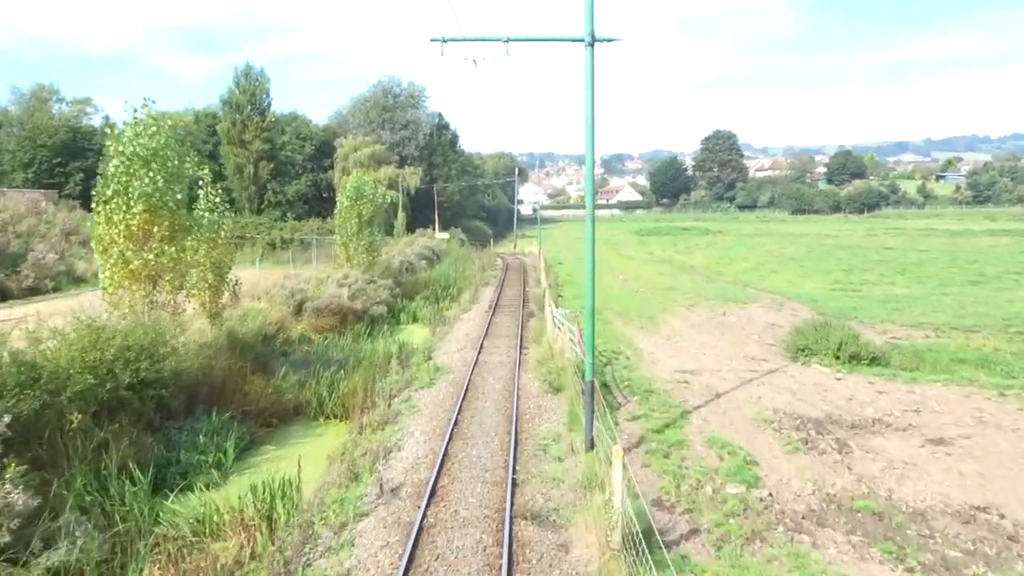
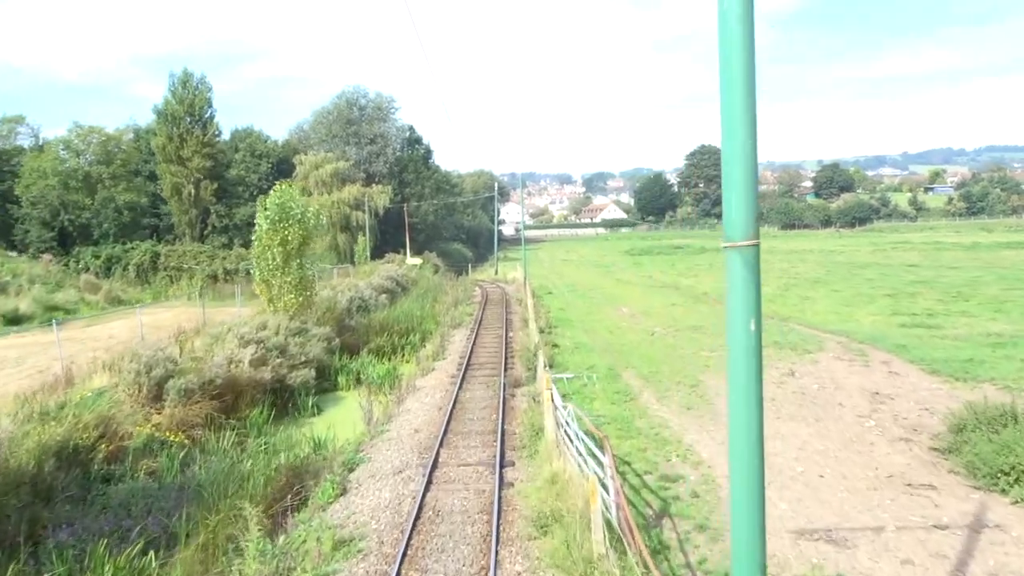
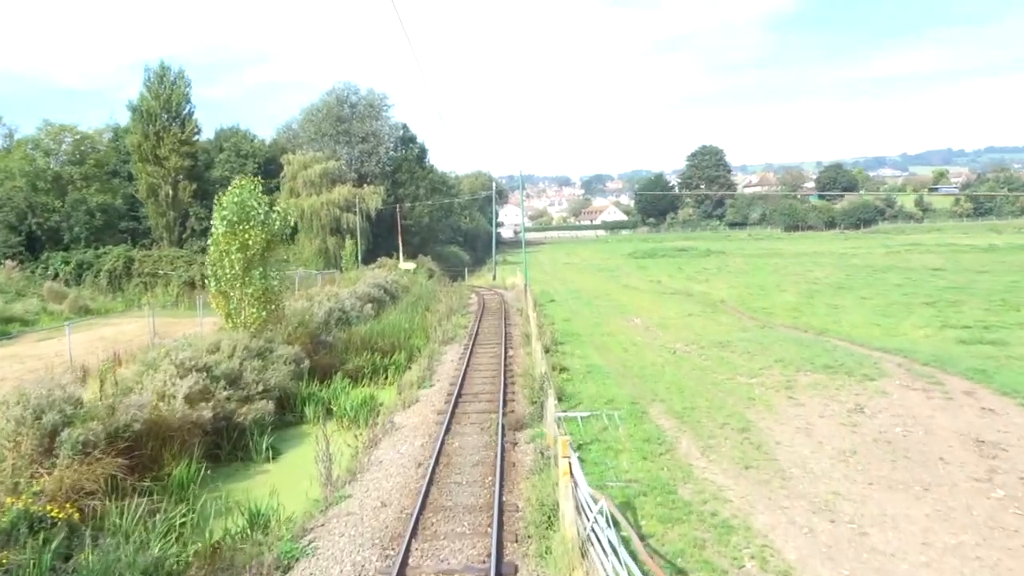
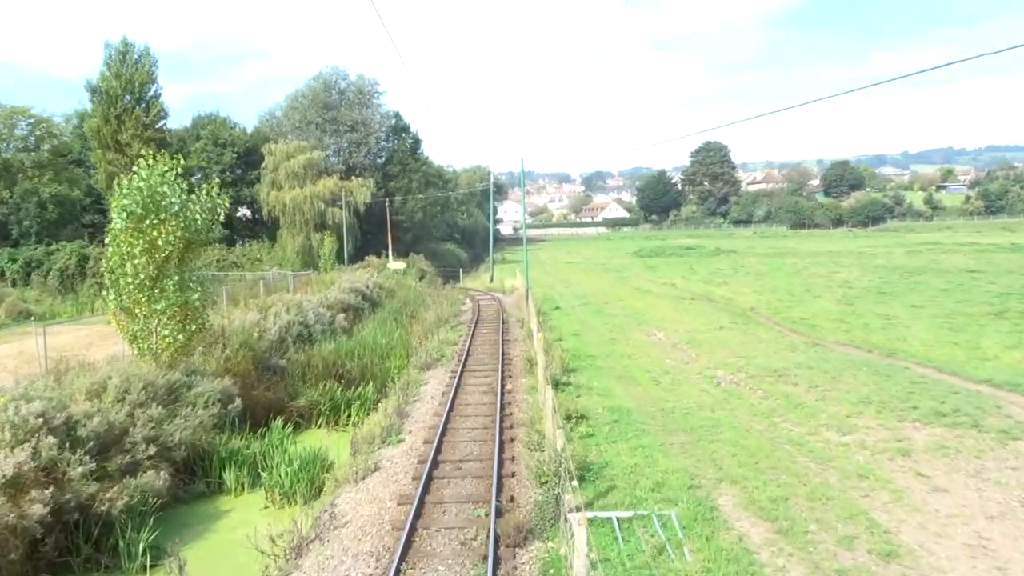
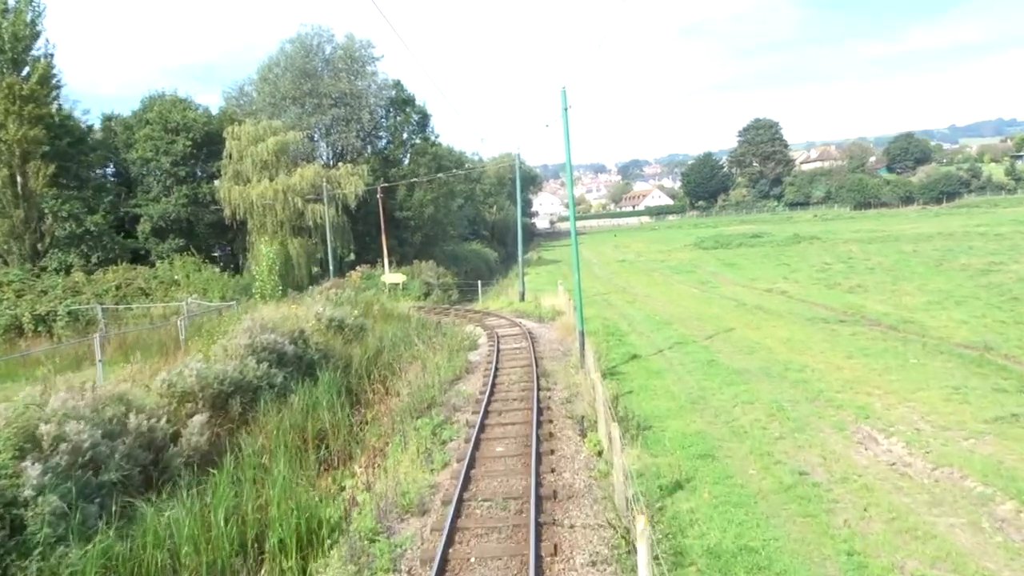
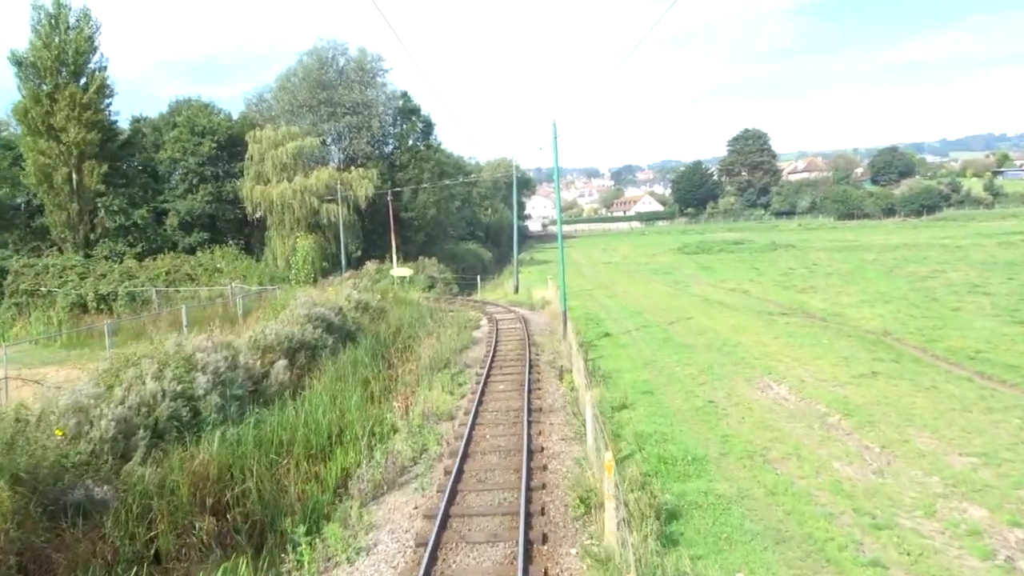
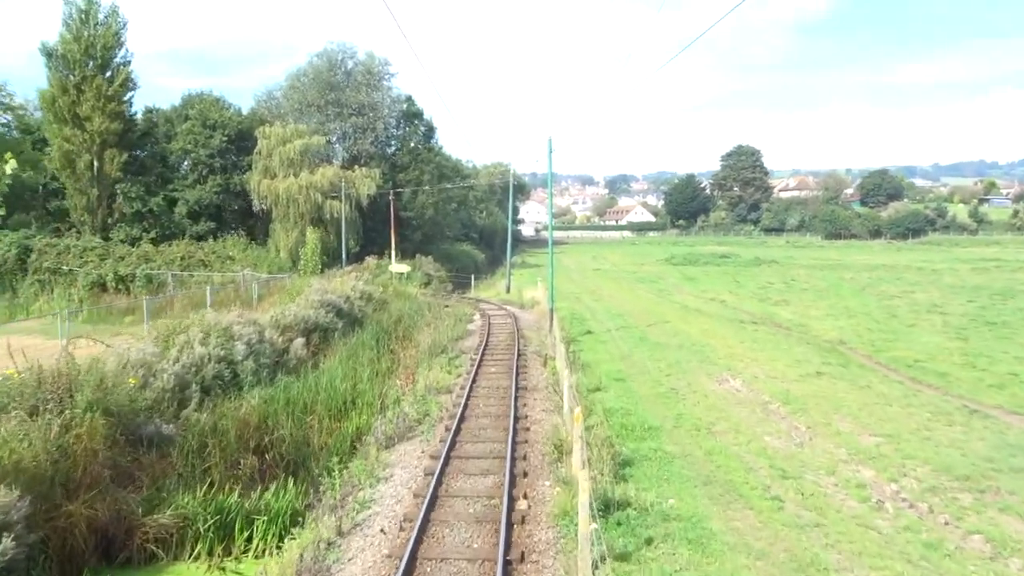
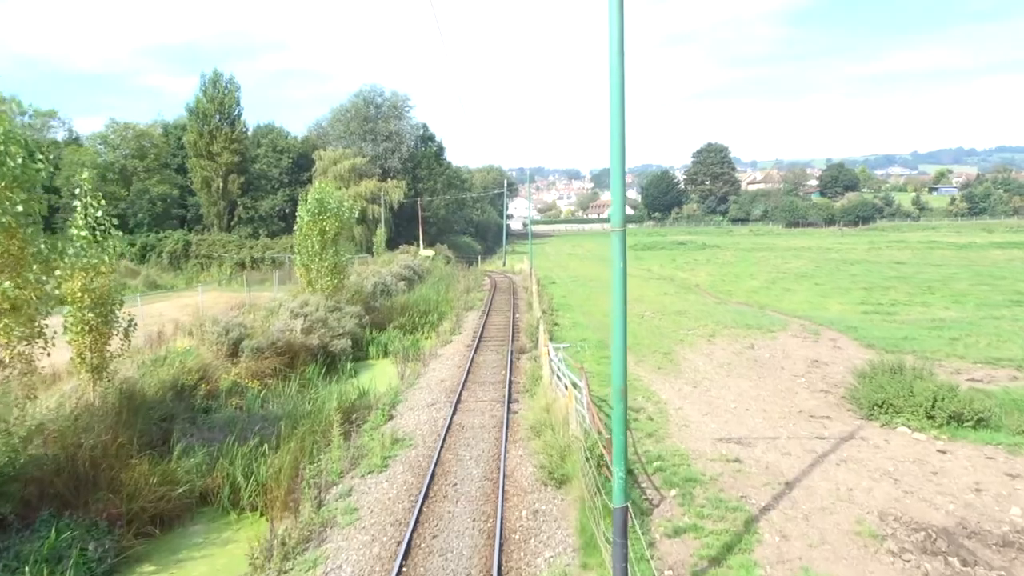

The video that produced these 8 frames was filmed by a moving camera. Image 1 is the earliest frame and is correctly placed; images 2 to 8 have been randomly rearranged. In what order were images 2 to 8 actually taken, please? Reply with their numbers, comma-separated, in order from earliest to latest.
8, 2, 3, 4, 7, 6, 5
